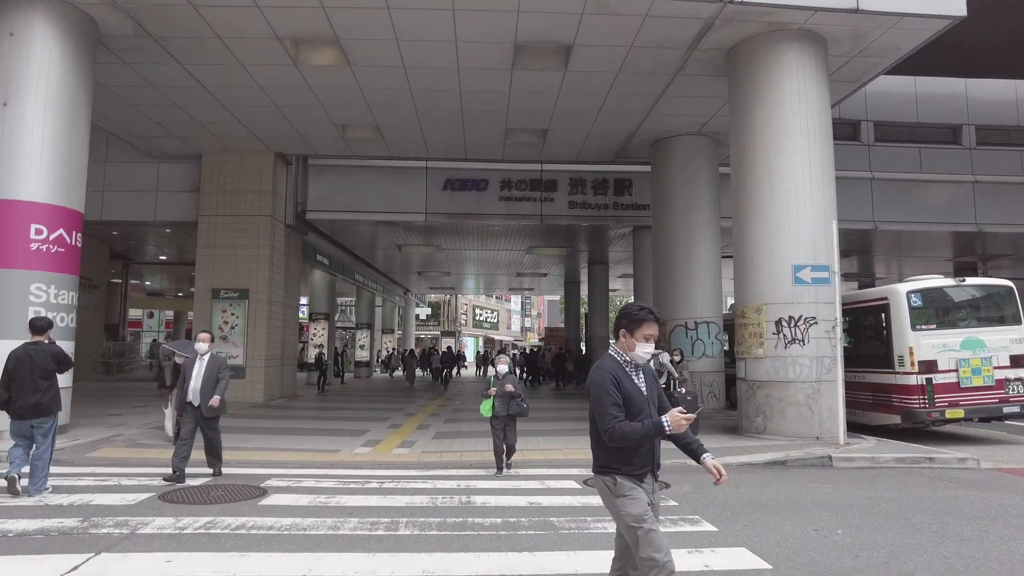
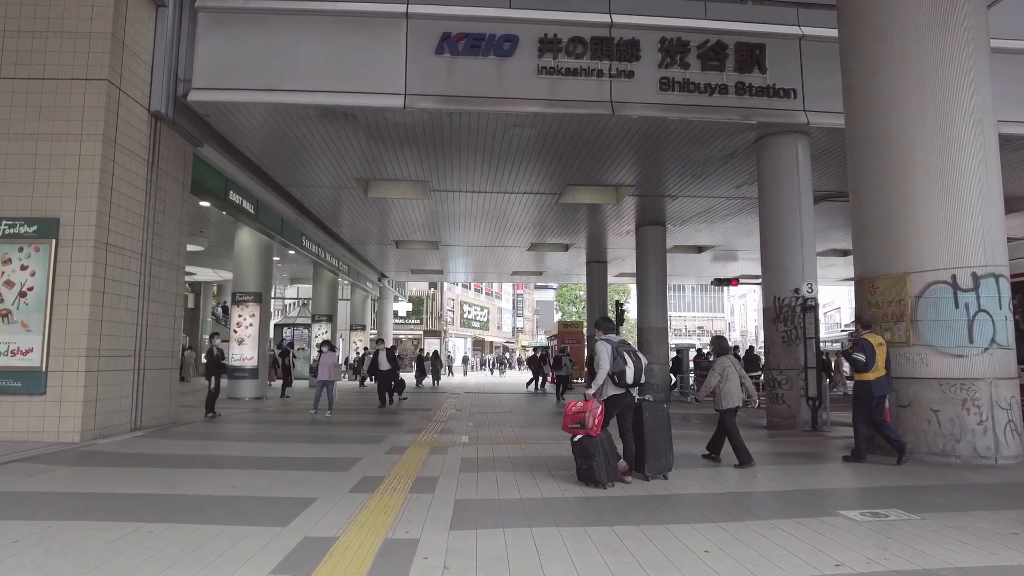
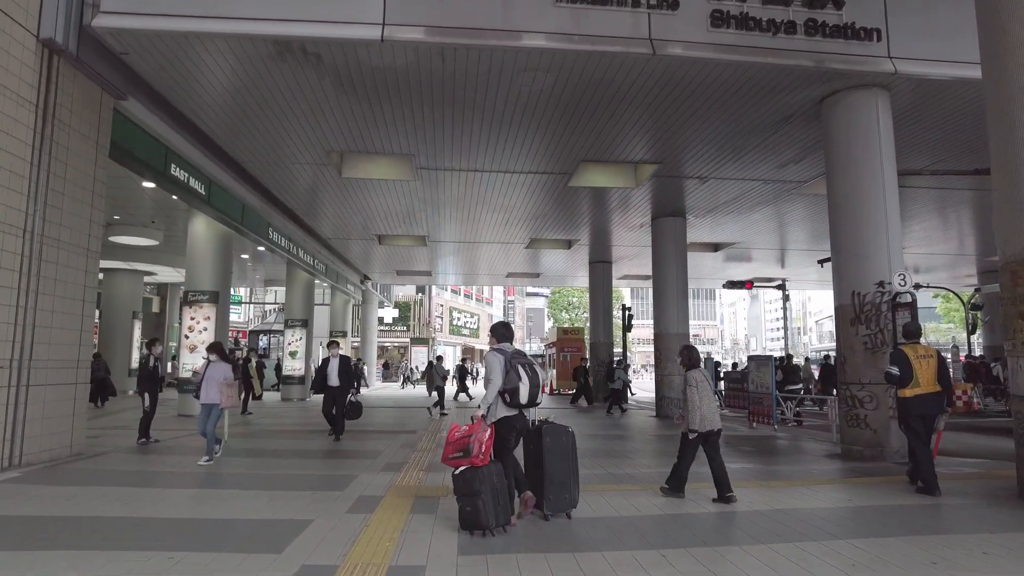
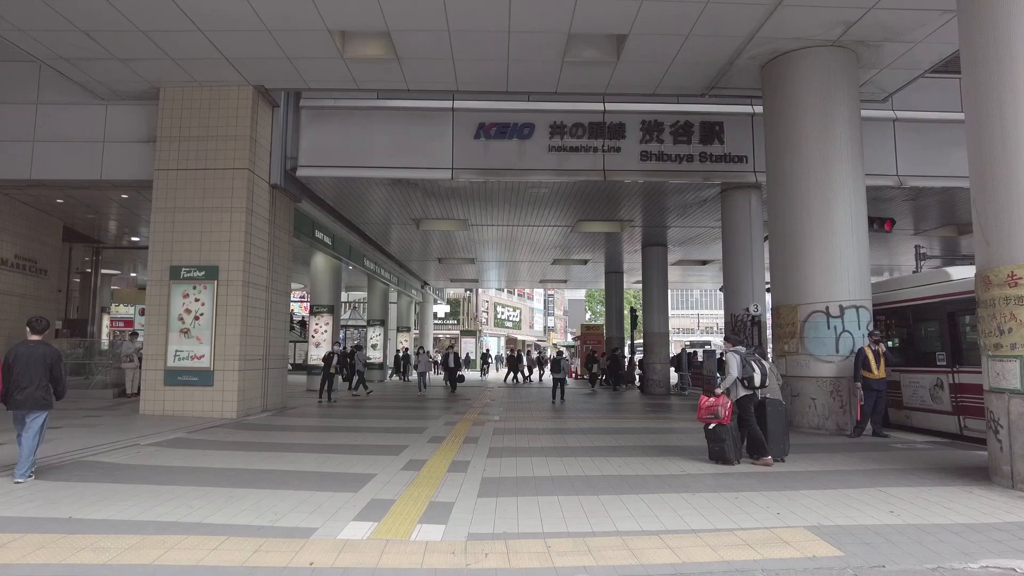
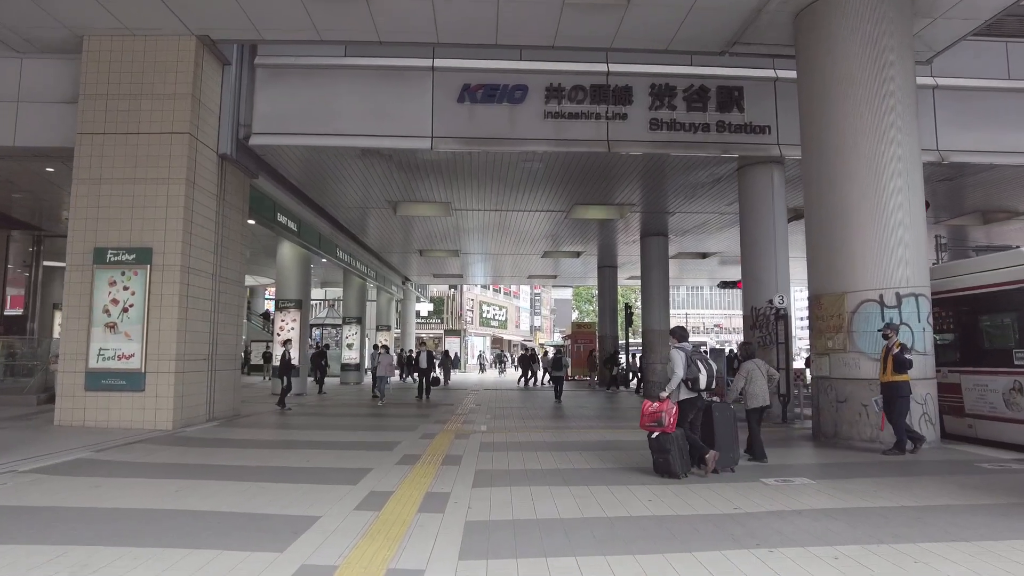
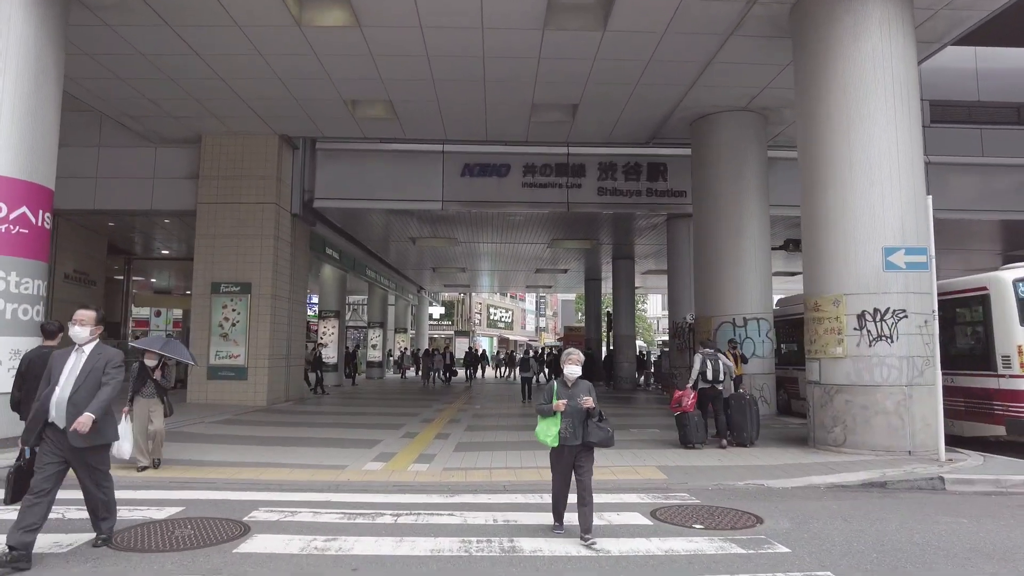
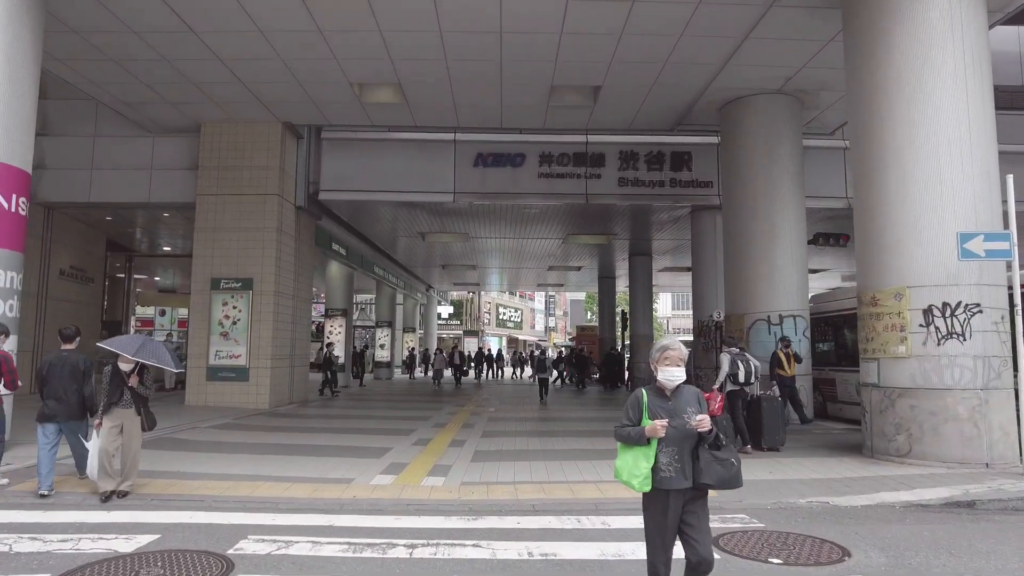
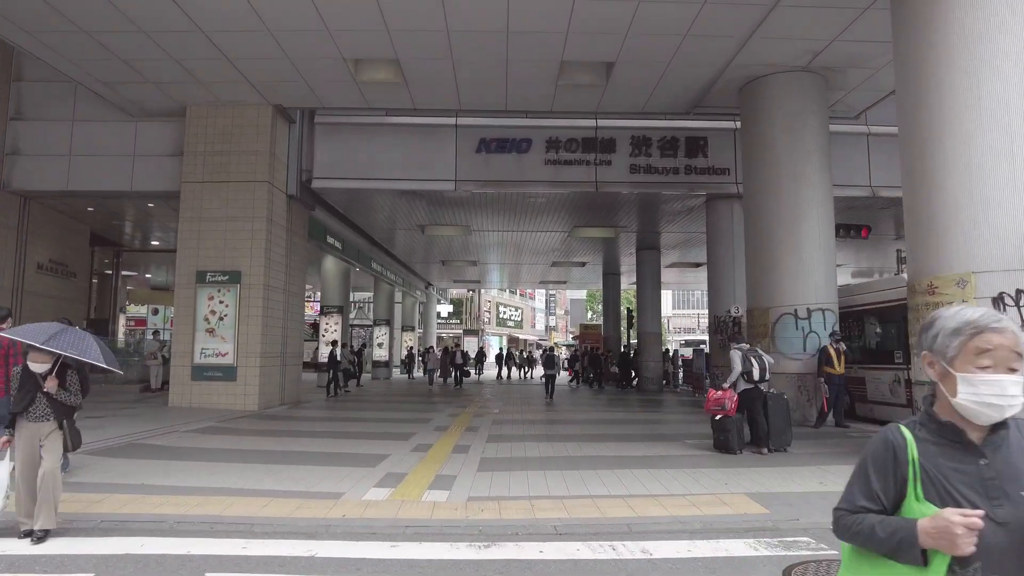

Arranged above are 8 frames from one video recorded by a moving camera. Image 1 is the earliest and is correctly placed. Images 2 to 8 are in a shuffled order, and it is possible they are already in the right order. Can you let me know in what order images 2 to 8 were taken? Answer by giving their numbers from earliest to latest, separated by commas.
6, 7, 8, 4, 5, 2, 3
